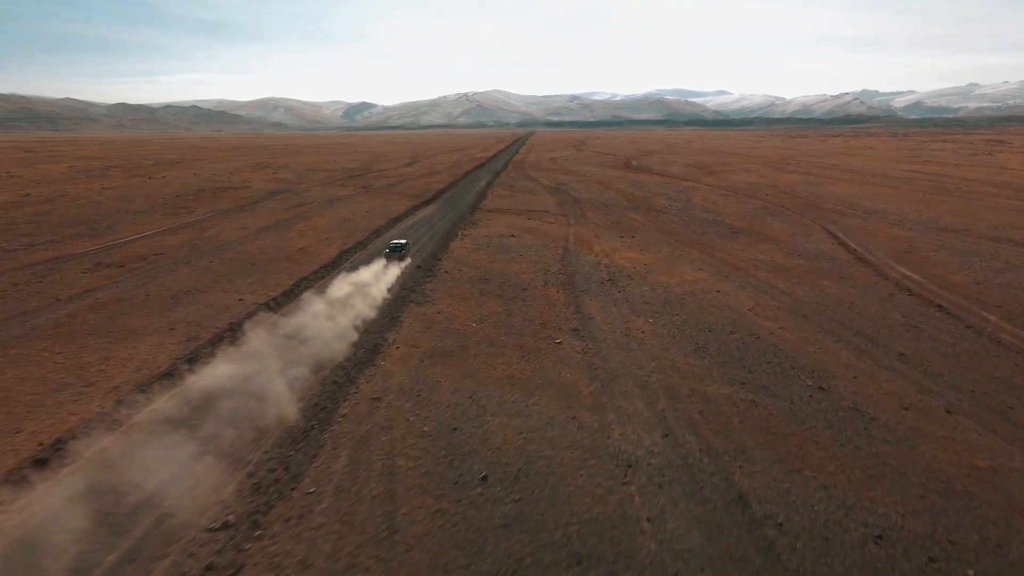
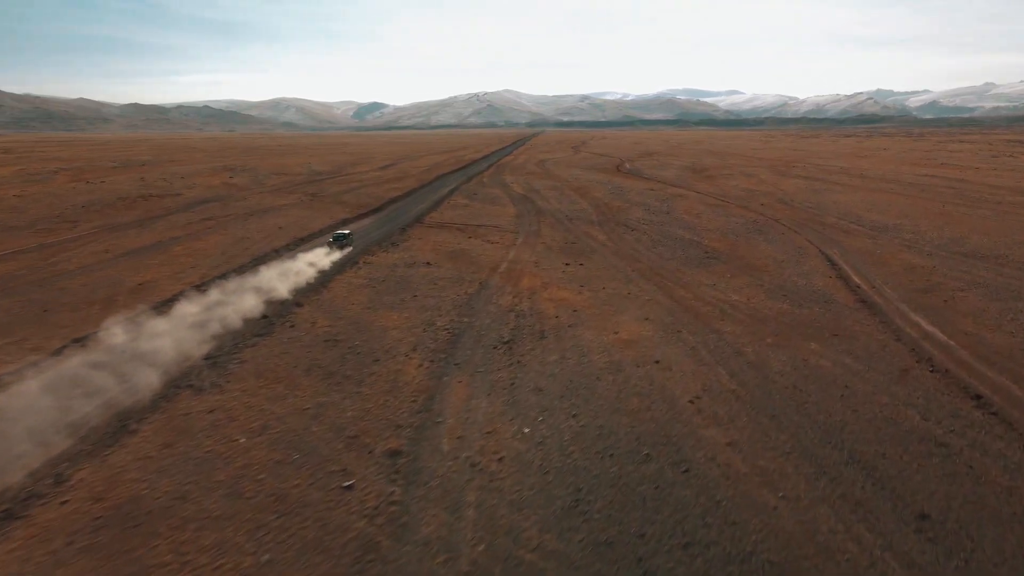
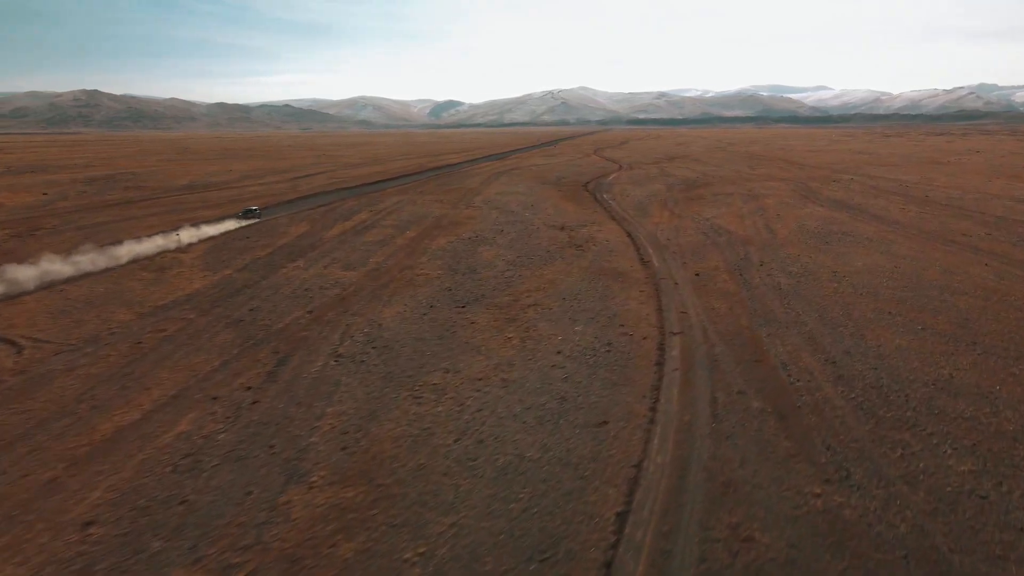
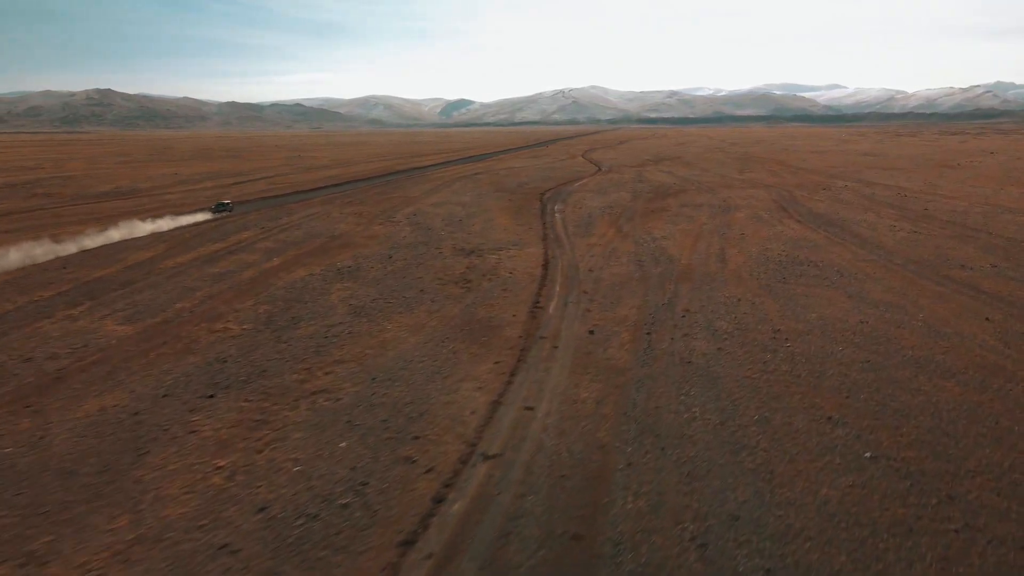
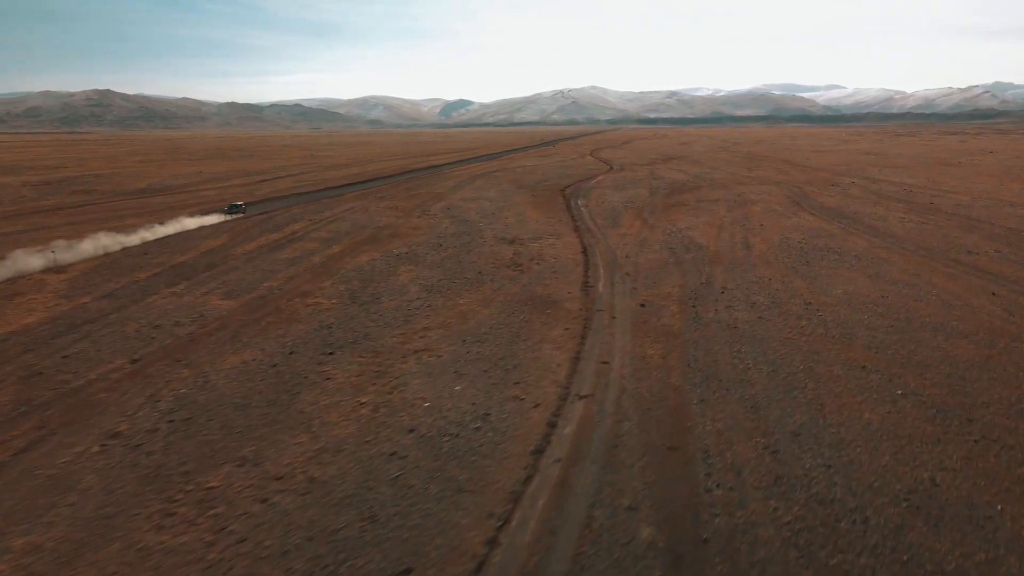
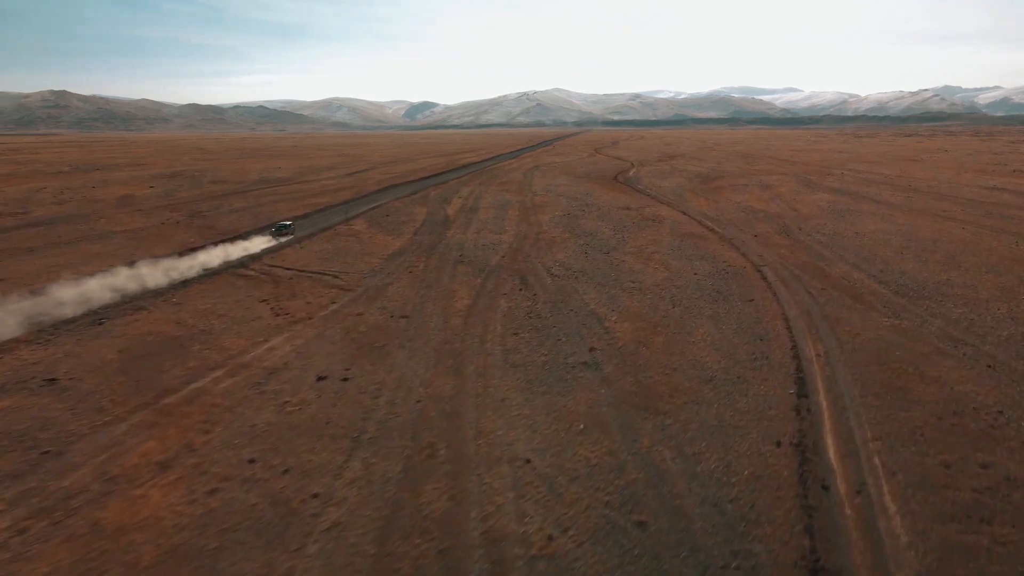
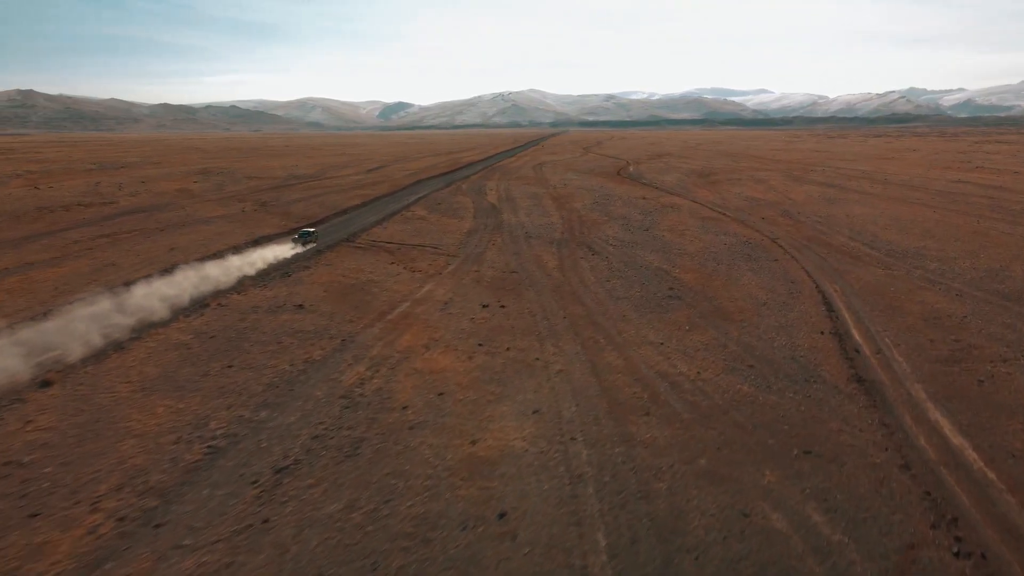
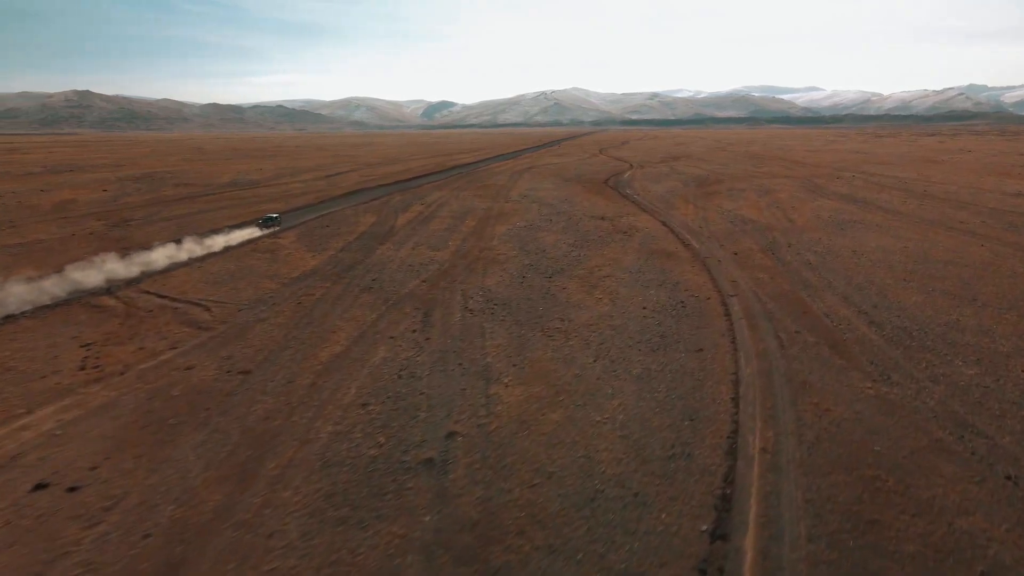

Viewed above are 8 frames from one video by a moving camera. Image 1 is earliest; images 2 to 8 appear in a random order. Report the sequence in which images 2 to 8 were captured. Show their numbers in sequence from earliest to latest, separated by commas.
2, 7, 6, 8, 3, 5, 4
